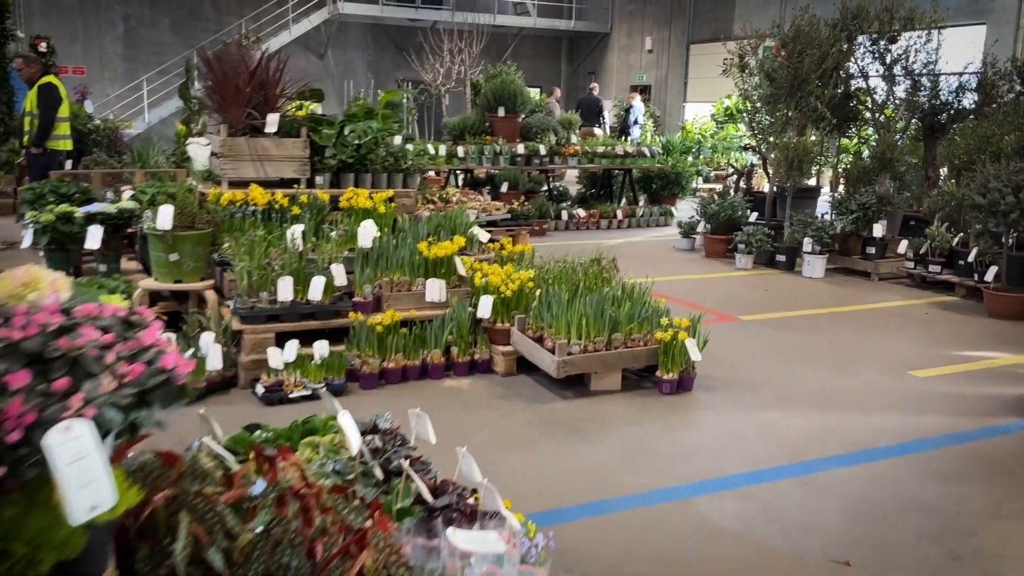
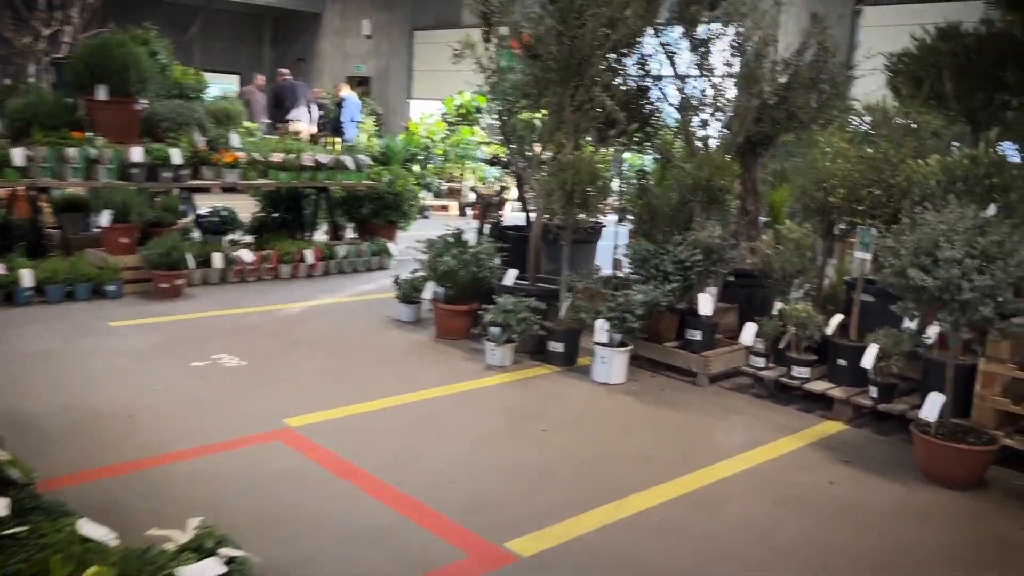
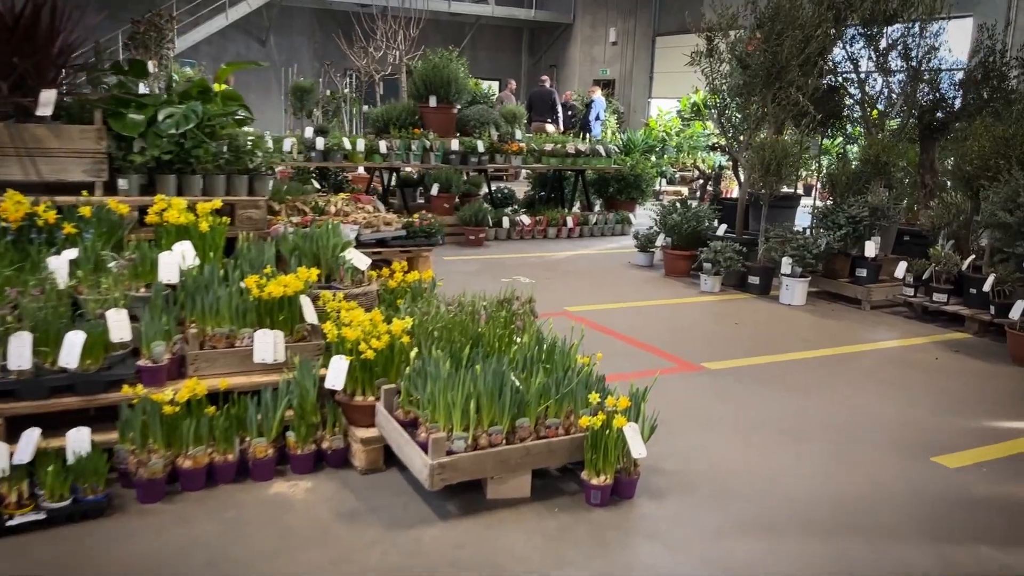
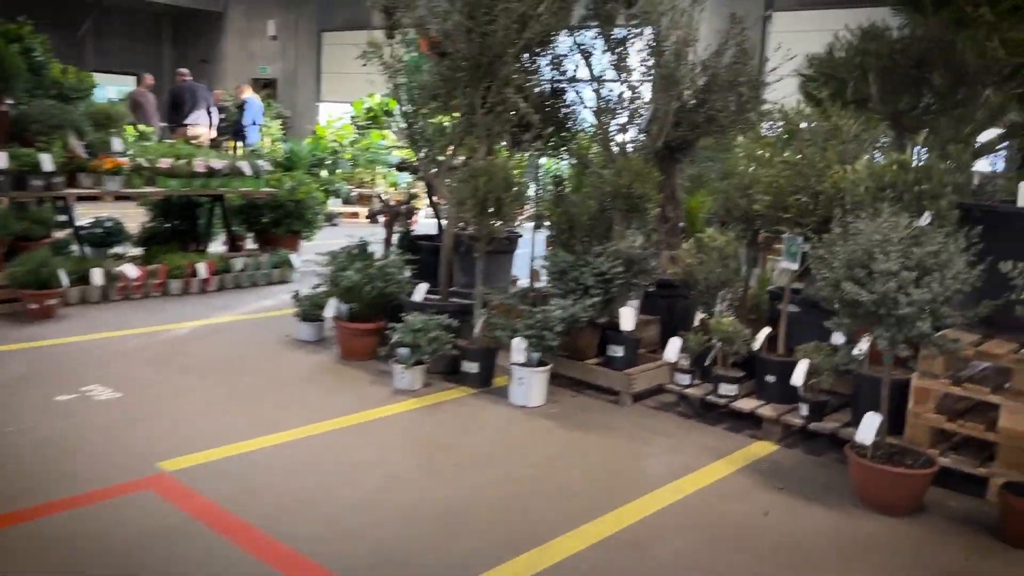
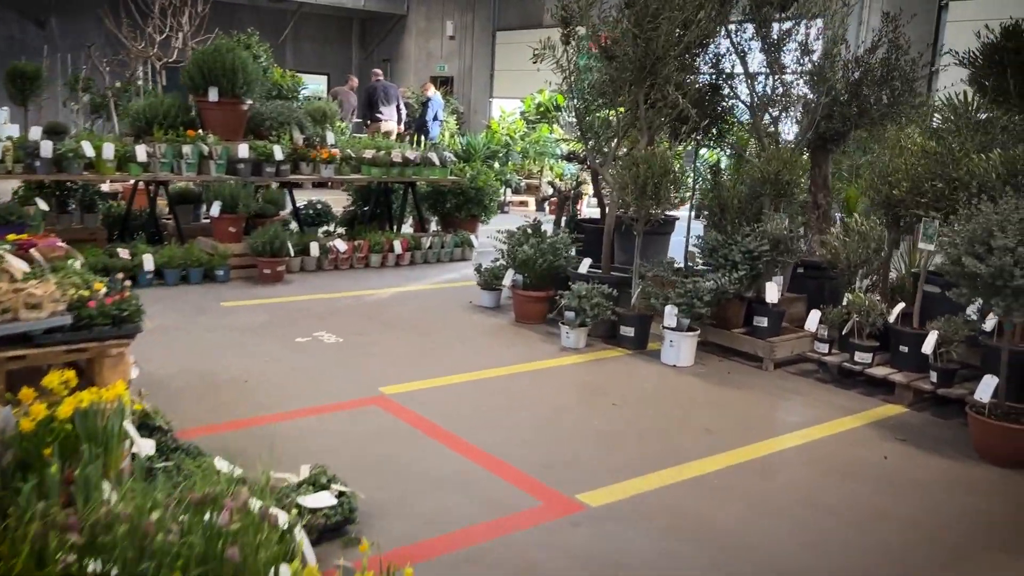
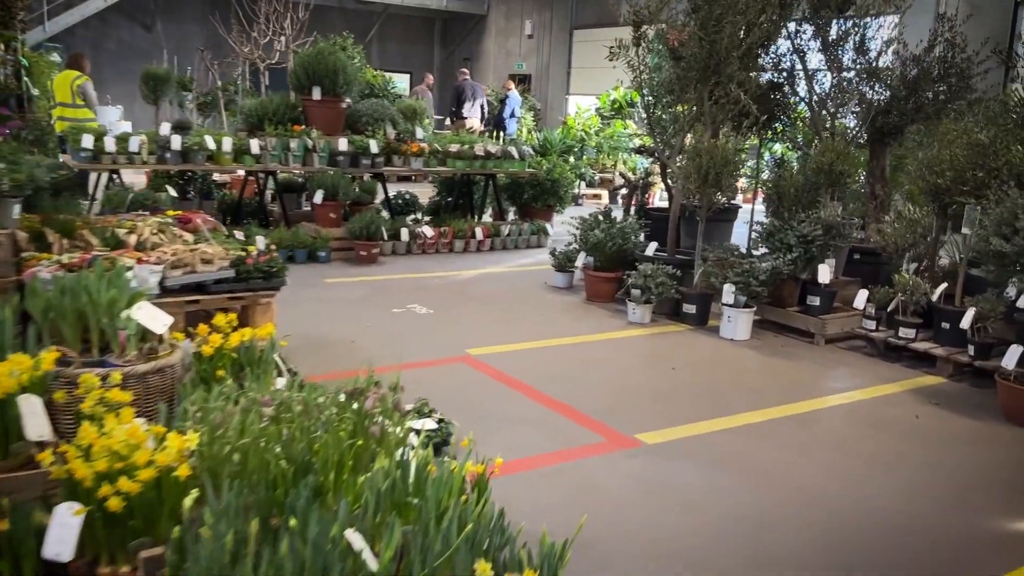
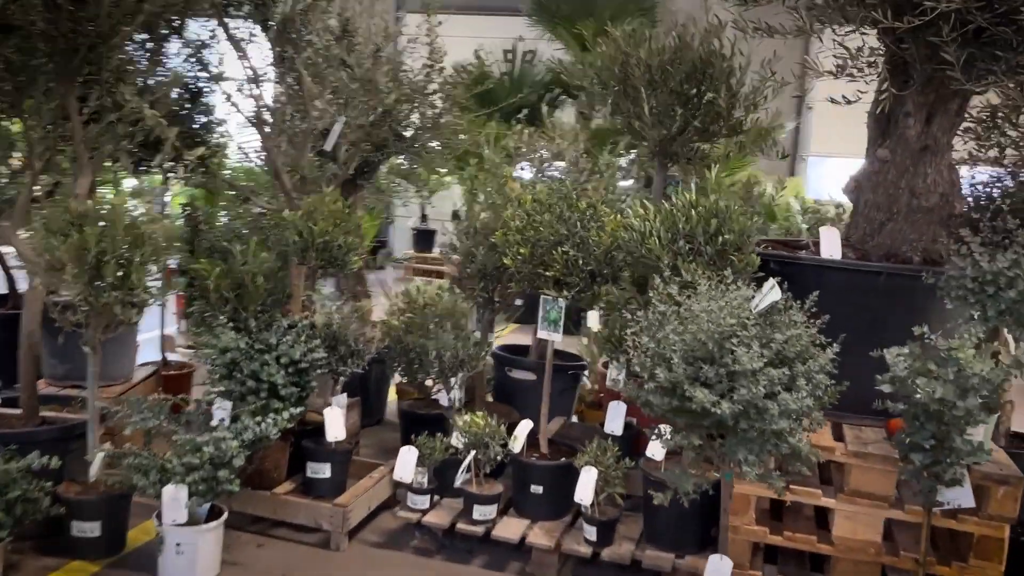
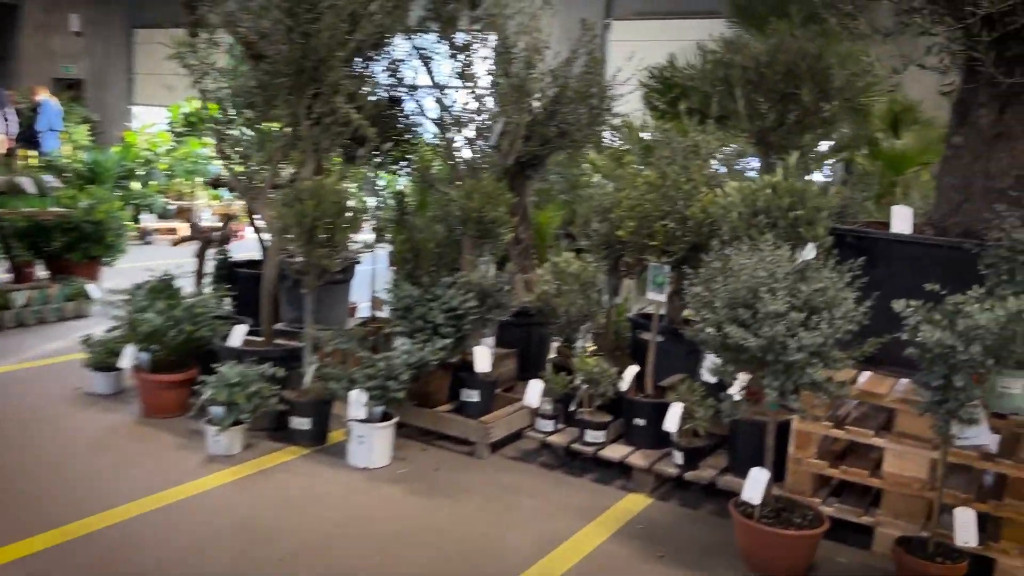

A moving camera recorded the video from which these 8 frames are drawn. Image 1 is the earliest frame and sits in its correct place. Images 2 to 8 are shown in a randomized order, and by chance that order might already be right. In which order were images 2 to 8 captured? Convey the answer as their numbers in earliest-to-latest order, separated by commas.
3, 6, 5, 2, 4, 8, 7
